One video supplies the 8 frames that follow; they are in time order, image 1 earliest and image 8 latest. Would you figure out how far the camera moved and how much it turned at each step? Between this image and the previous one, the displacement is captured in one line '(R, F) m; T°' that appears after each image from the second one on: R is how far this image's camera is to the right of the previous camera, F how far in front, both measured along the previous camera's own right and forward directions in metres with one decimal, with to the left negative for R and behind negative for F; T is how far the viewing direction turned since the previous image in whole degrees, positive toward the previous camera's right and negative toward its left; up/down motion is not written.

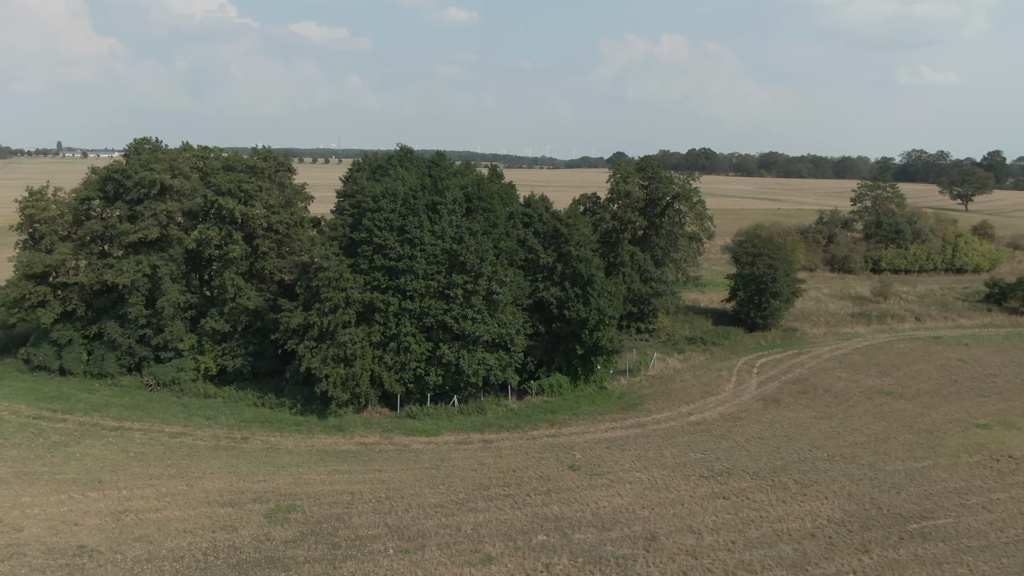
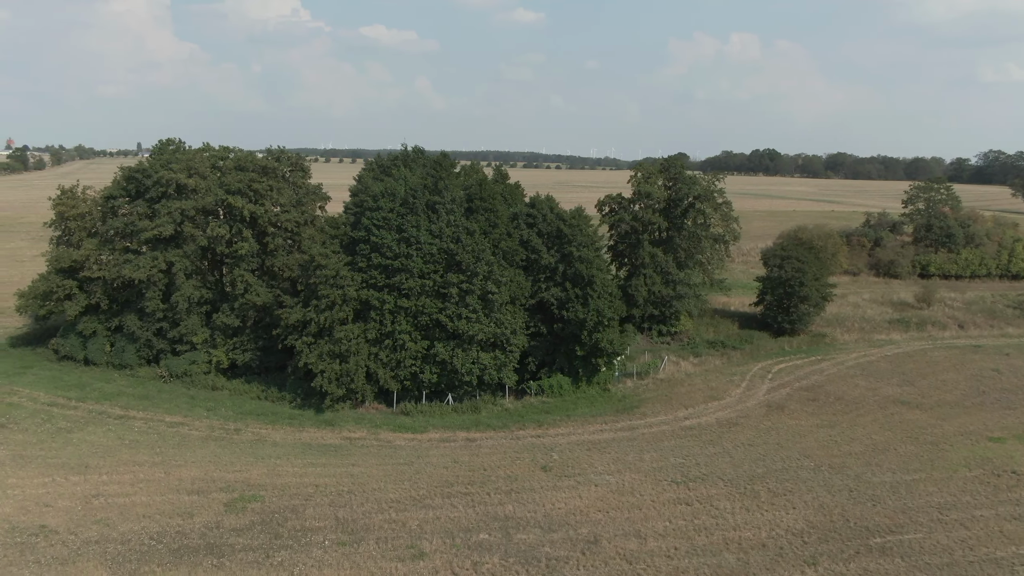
(+2.0, +0.1) m; -4°
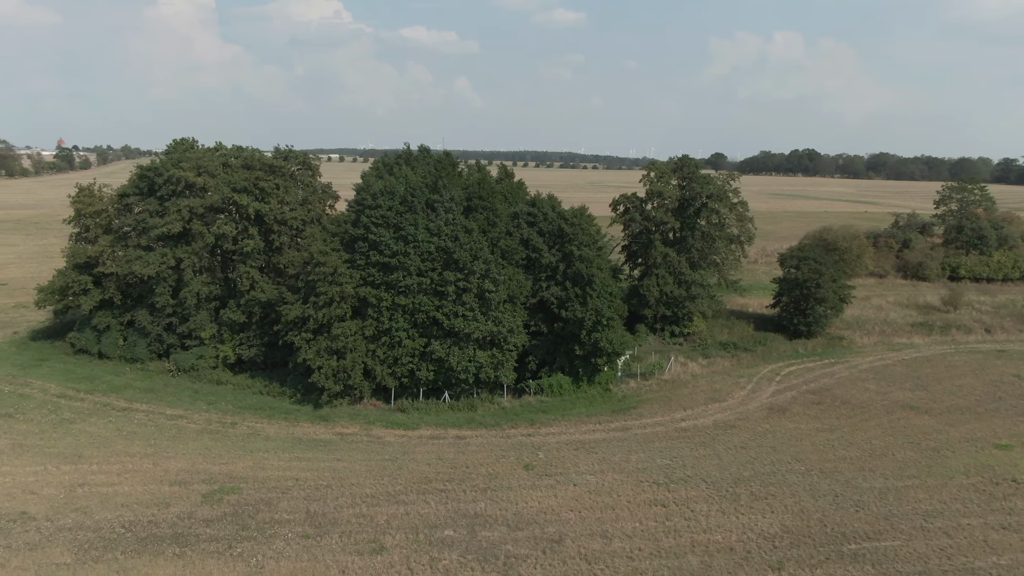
(+1.2, +0.1) m; -2°
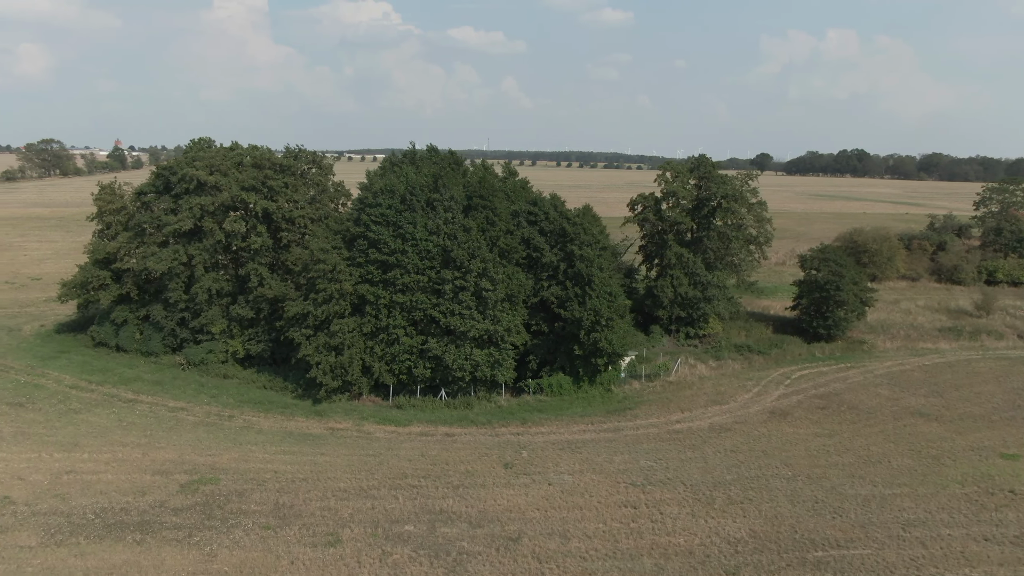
(+1.4, 0.0) m; -3°
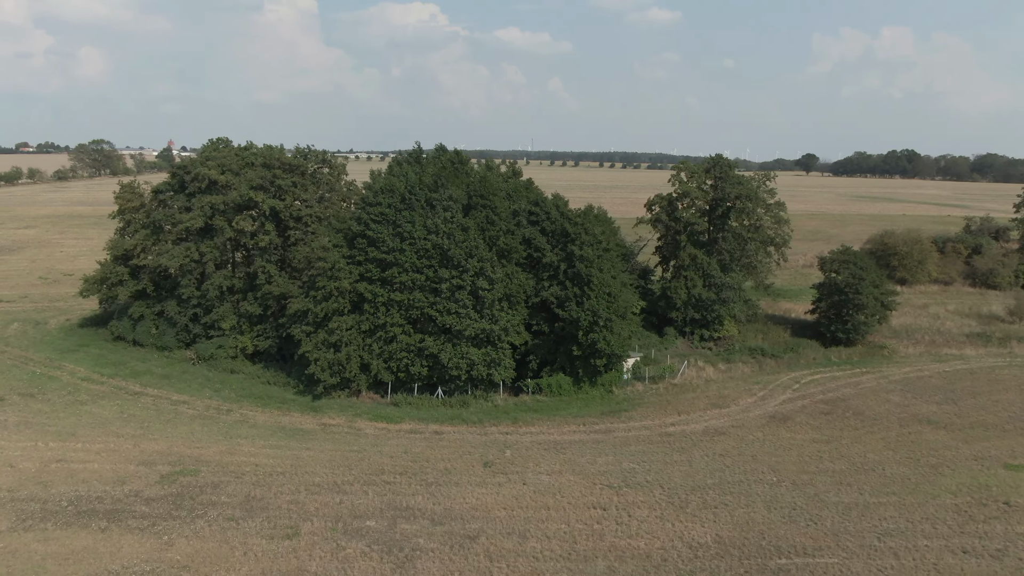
(+1.4, 0.0) m; -3°
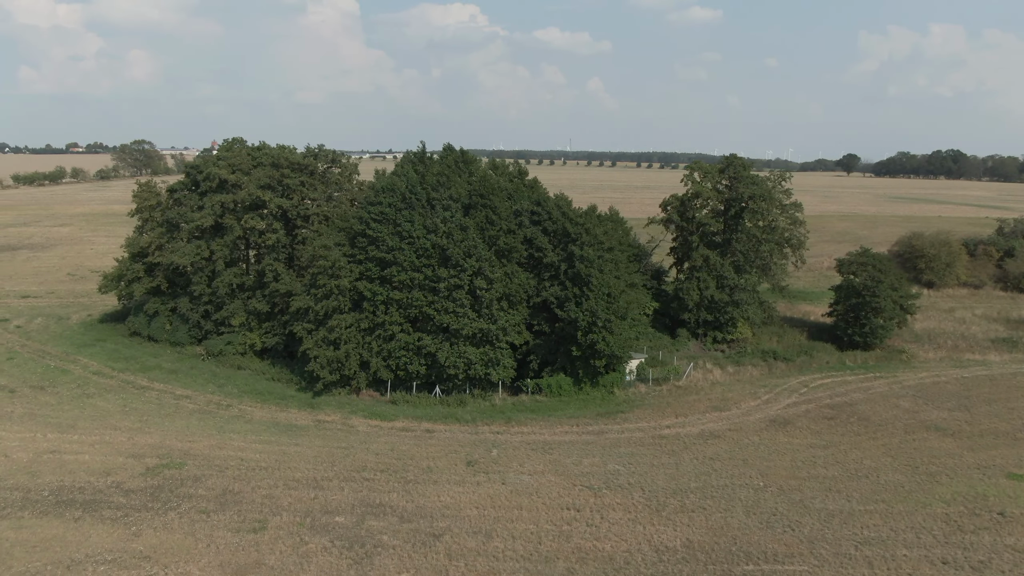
(+1.2, 0.0) m; -2°
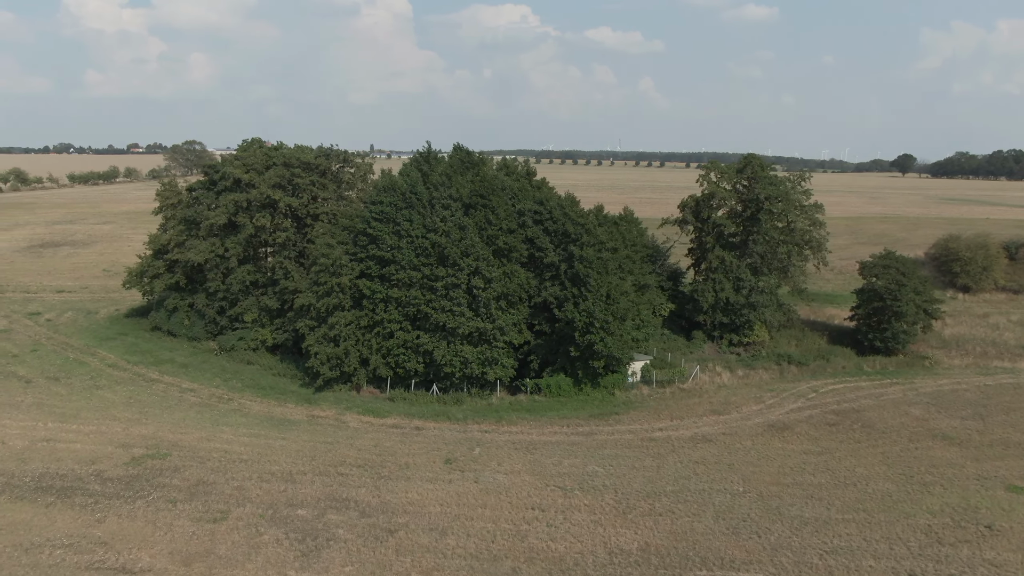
(+1.5, 0.0) m; -3°
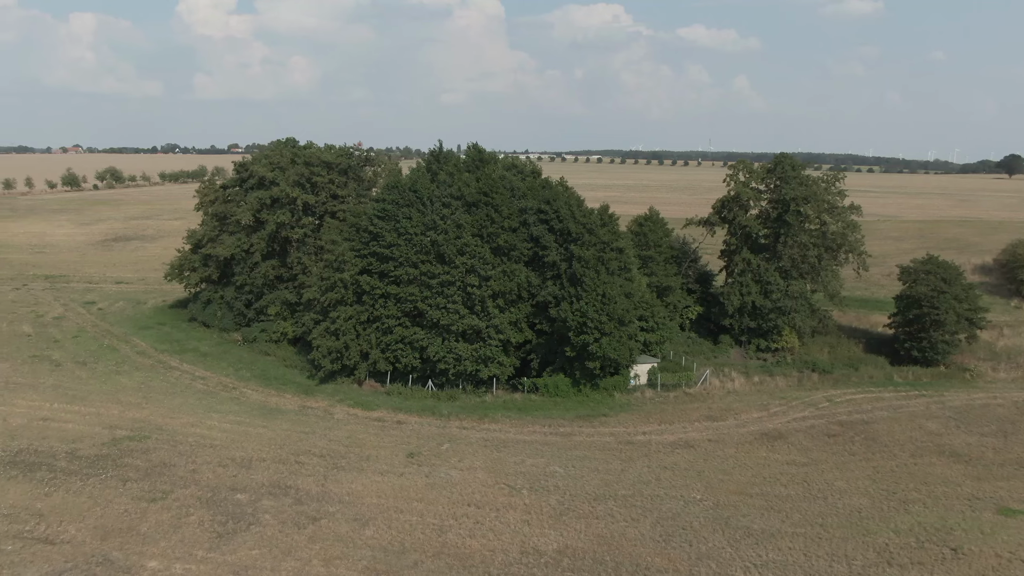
(+2.7, 0.0) m; -6°
